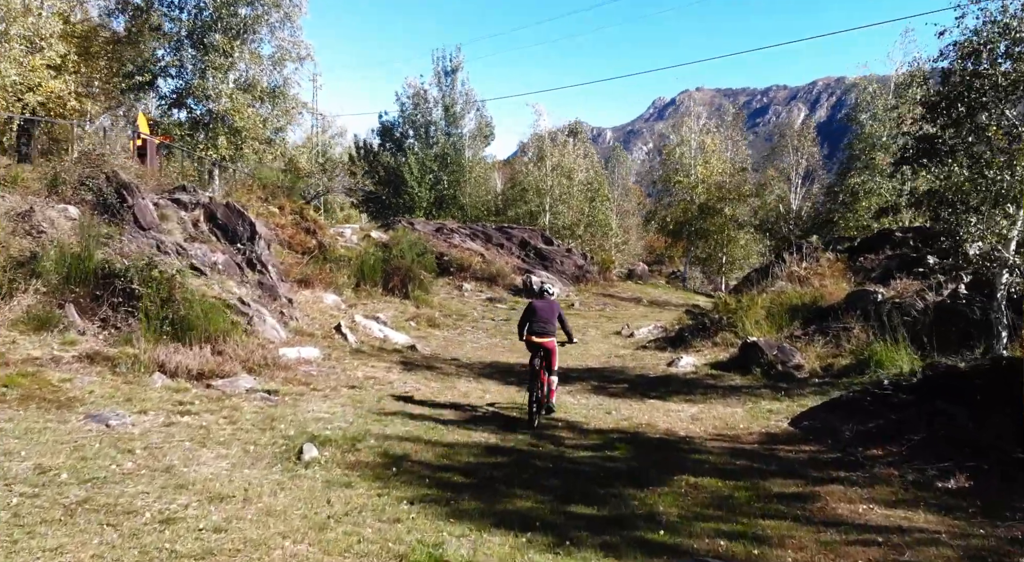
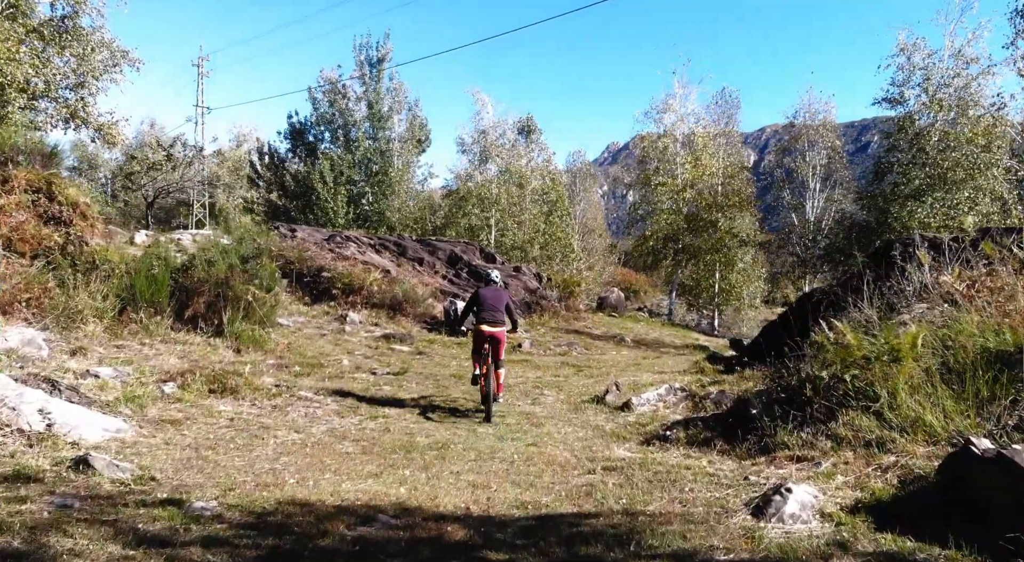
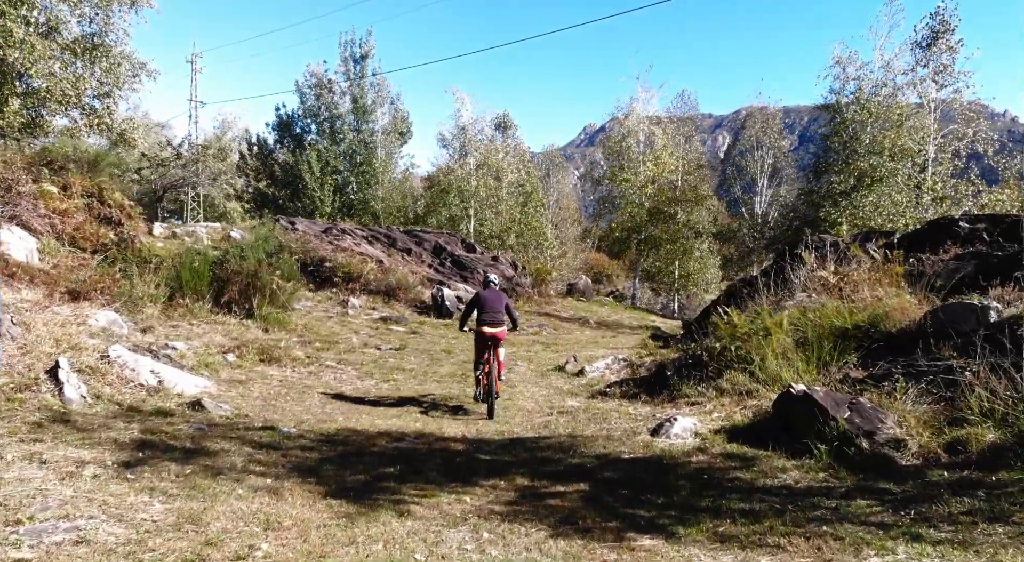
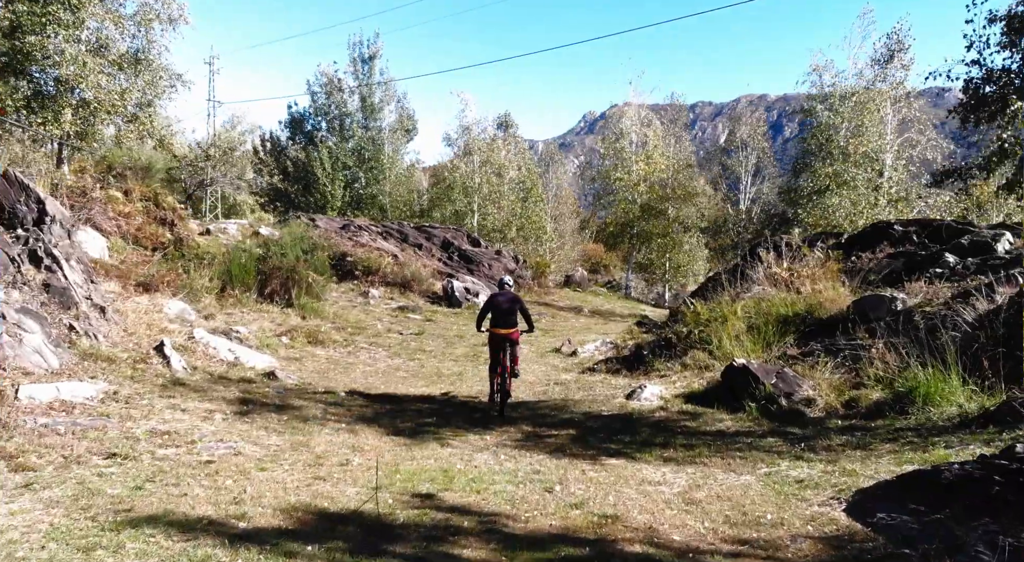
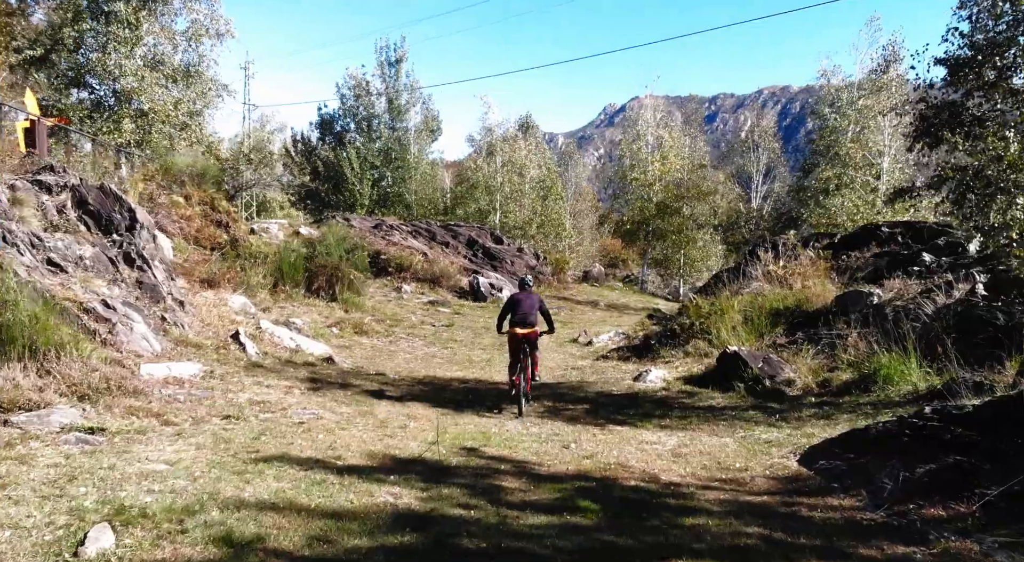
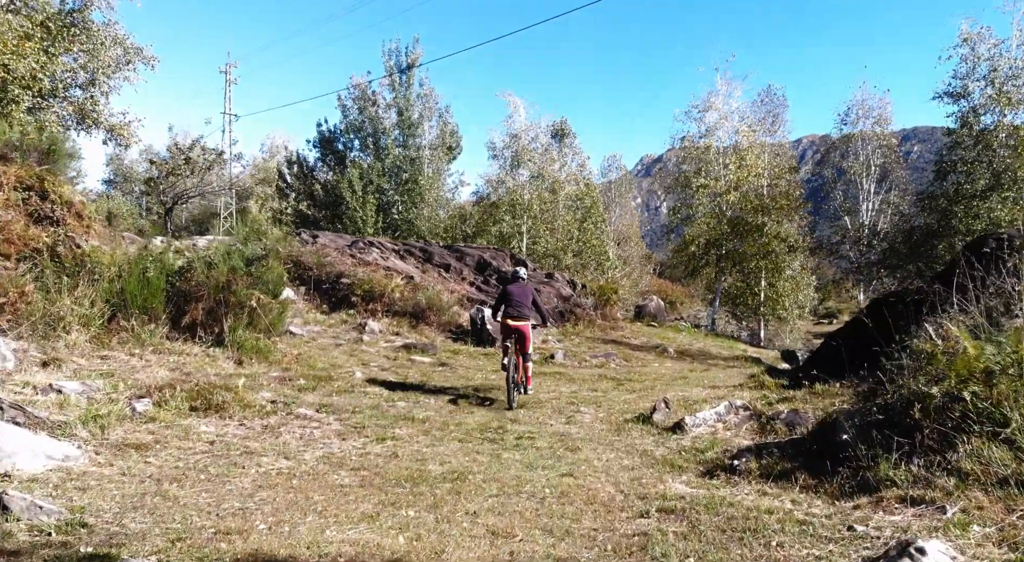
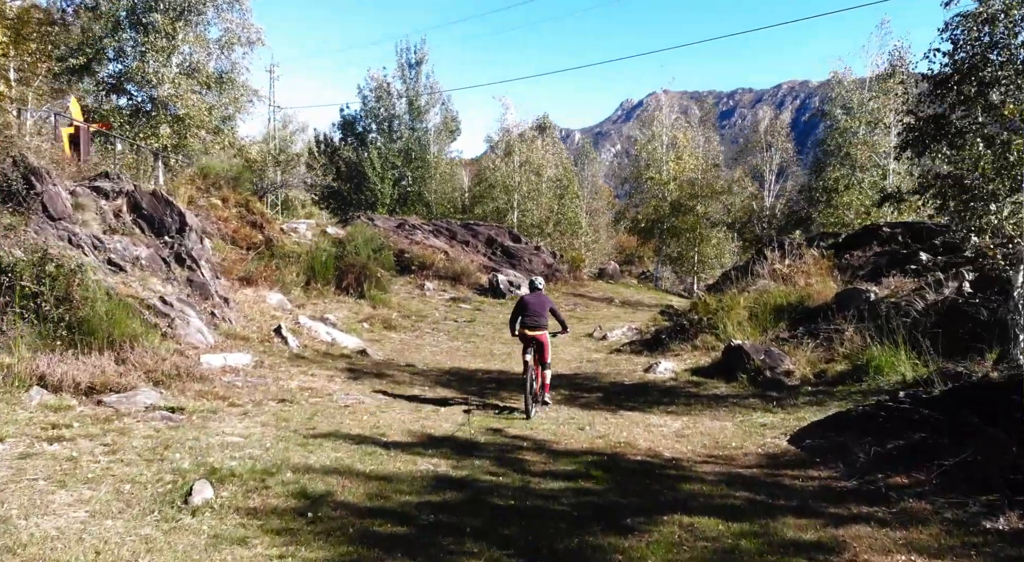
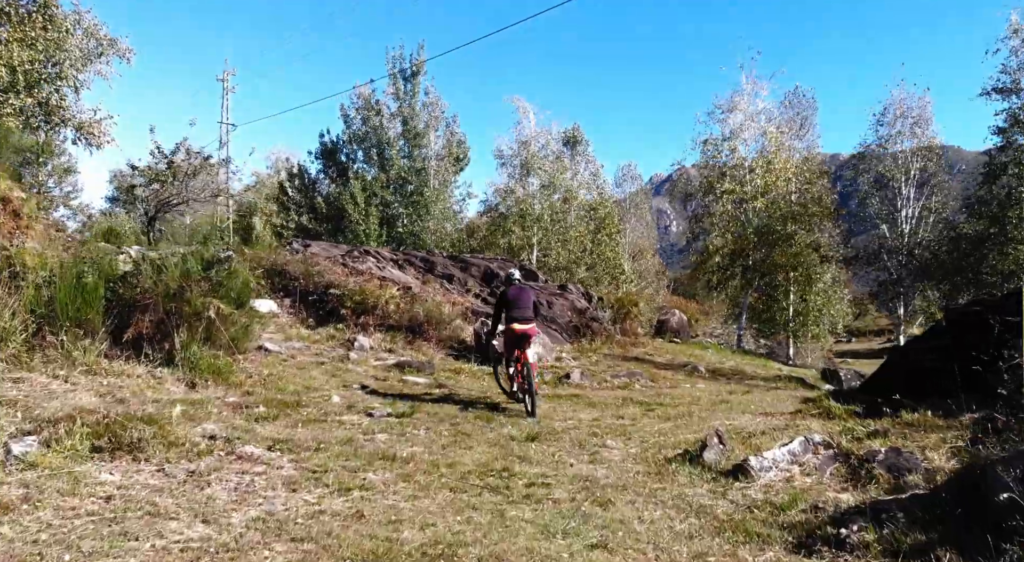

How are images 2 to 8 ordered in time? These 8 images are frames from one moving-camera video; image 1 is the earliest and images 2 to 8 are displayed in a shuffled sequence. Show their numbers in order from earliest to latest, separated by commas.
7, 5, 4, 3, 2, 6, 8
